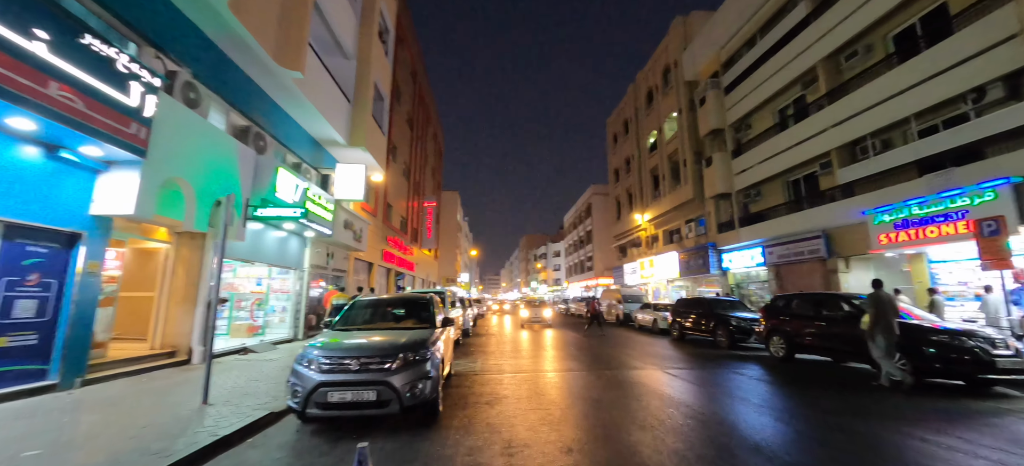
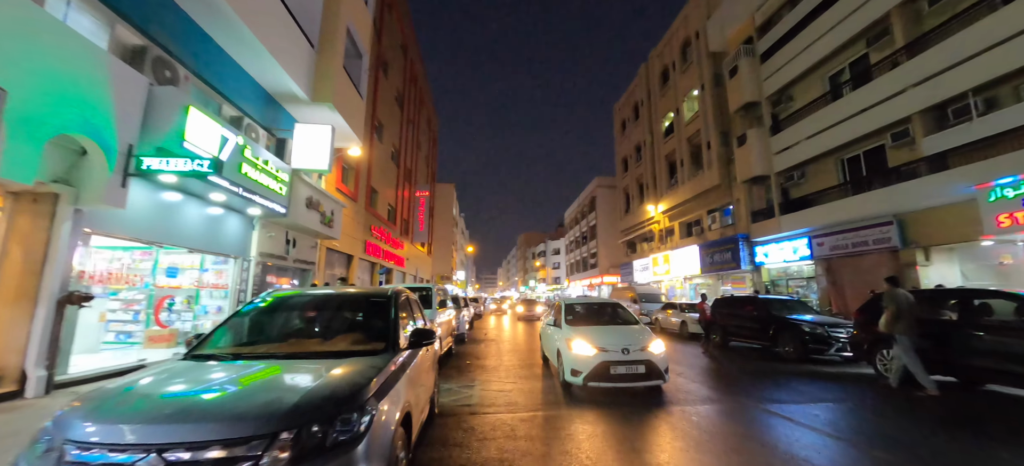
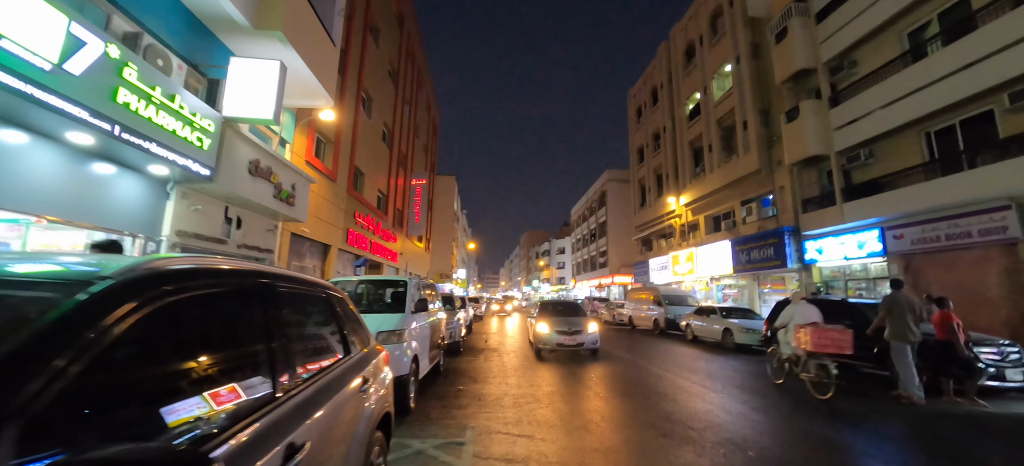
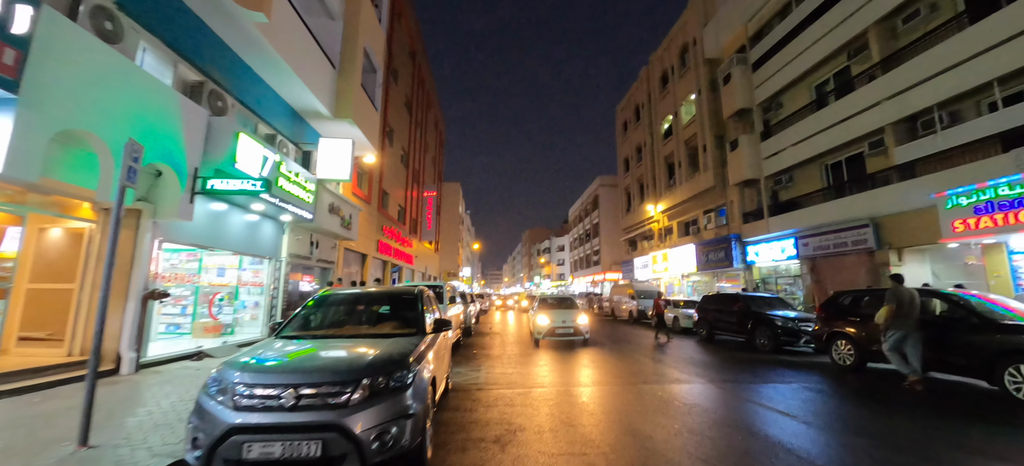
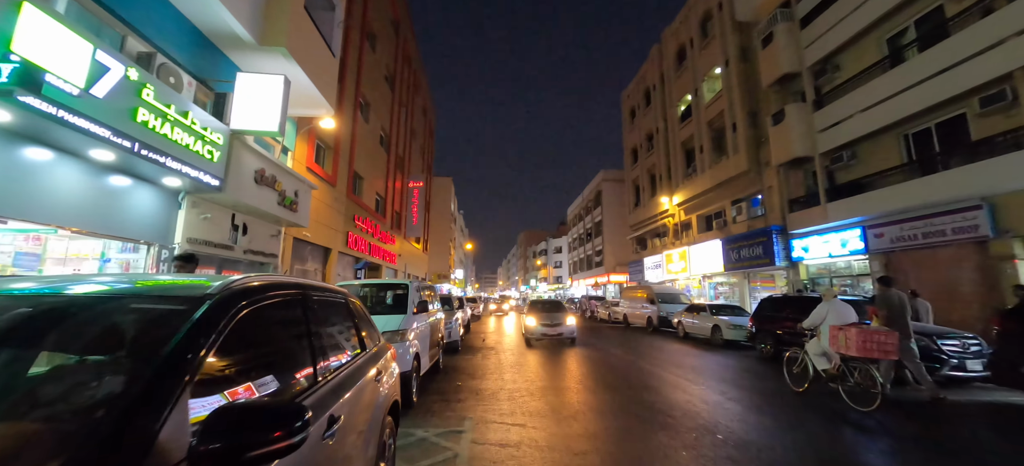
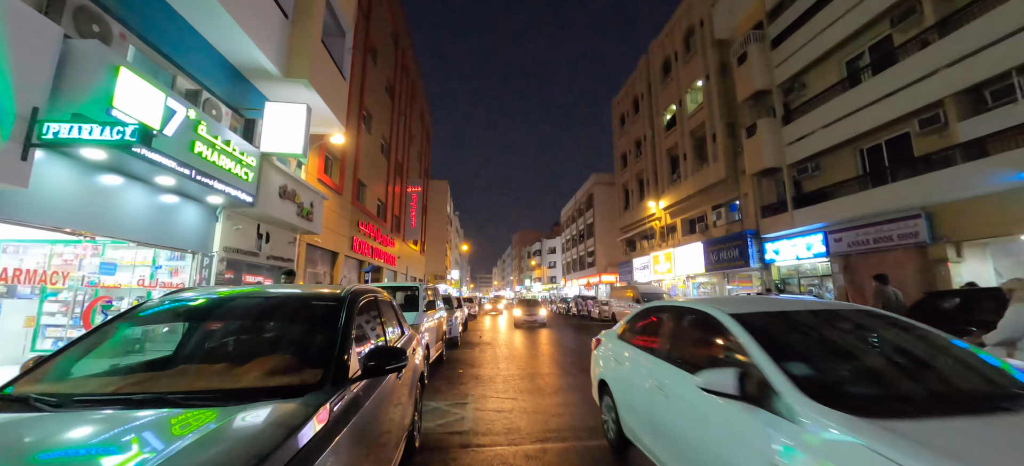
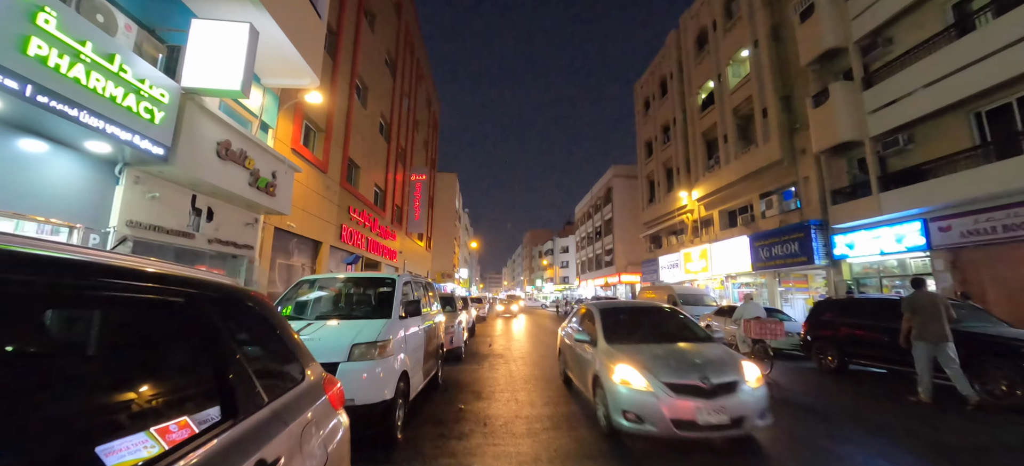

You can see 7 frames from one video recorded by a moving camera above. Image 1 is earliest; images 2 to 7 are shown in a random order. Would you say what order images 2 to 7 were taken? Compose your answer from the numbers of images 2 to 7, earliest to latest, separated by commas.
4, 2, 6, 5, 3, 7
